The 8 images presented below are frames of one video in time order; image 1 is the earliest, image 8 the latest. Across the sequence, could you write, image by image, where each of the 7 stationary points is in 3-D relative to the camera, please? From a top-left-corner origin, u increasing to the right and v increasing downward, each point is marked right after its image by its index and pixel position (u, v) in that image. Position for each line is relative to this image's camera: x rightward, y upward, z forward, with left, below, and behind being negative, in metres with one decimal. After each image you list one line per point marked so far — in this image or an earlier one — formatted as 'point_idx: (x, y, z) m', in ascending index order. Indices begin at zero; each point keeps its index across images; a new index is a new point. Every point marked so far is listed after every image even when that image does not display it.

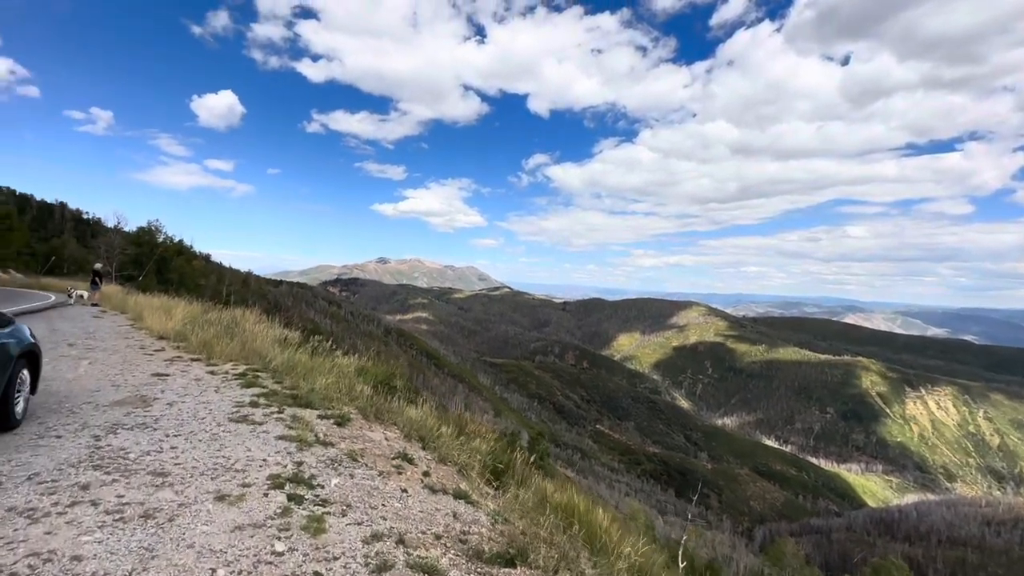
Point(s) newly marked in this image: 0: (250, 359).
0: (-4.7, -1.3, +8.4) m
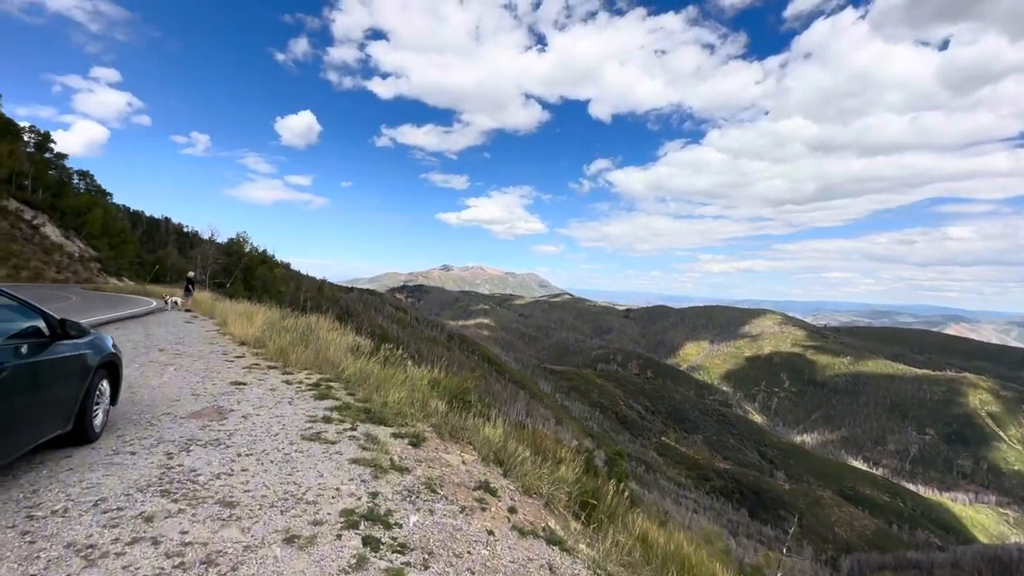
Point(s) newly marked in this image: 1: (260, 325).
0: (-3.3, -1.4, +8.2) m
1: (-6.1, -0.9, +11.4) m
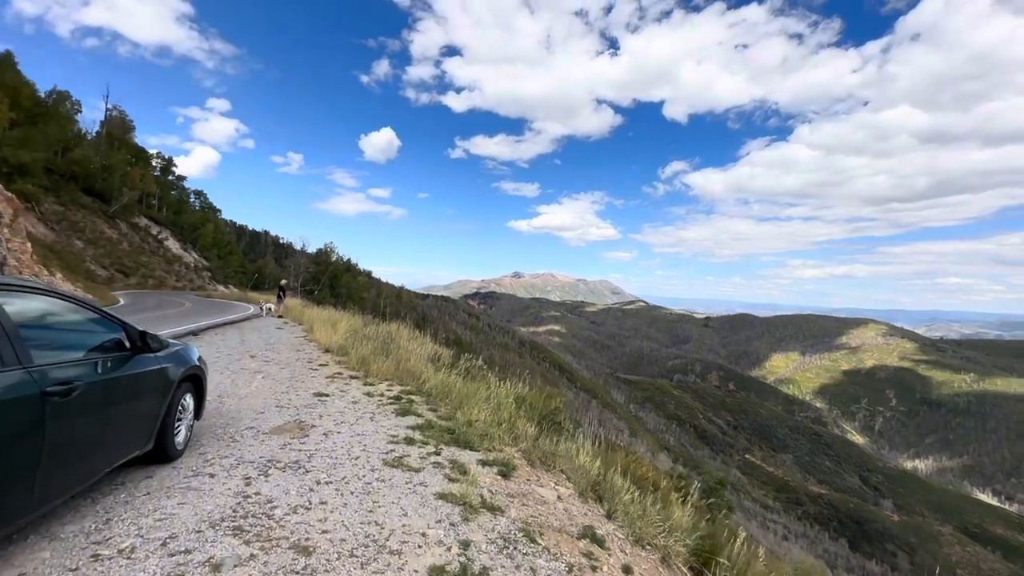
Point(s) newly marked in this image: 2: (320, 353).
0: (-1.8, -1.6, +7.9) m
1: (-4.1, -1.1, +11.5) m
2: (-4.3, -1.5, +10.5) m
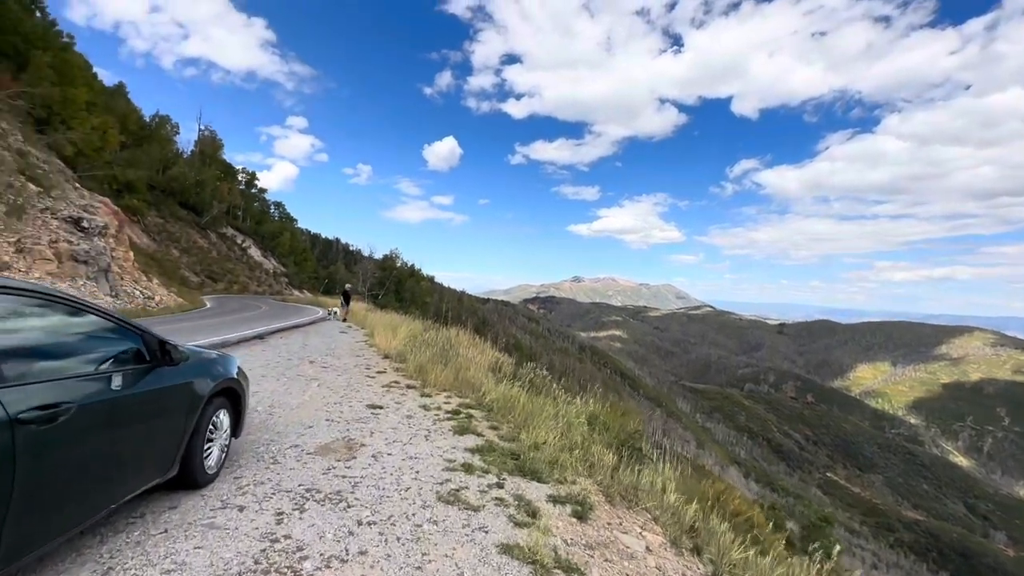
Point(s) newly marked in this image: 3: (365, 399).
0: (-0.7, -1.6, +7.3) m
1: (-2.6, -1.2, +11.1) m
2: (-2.9, -1.5, +10.2) m
3: (-2.0, -1.5, +6.5) m
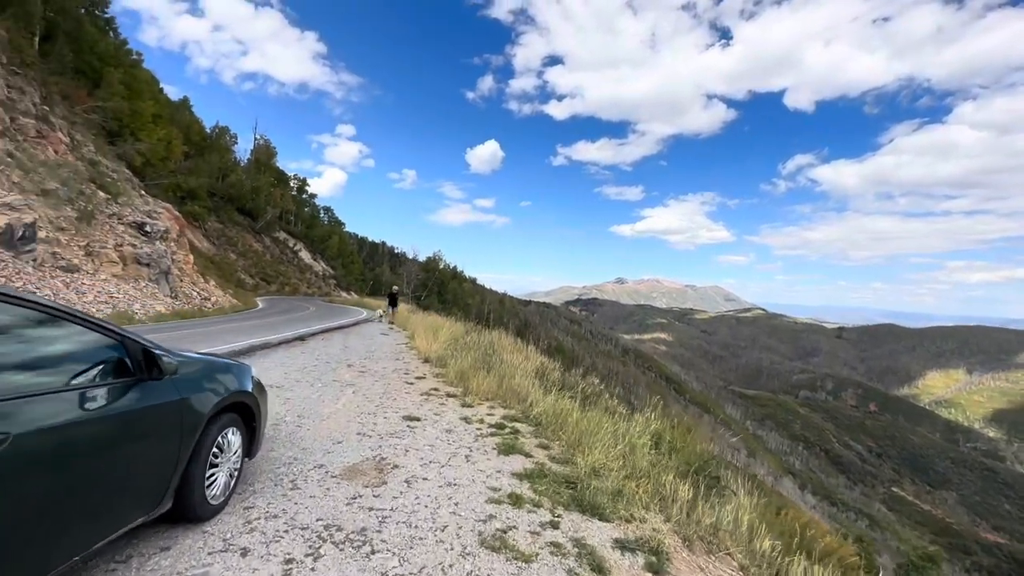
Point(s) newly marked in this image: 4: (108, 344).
0: (0.0, -1.6, +6.6) m
1: (-1.6, -1.2, +10.6) m
2: (-1.9, -1.5, +9.7) m
3: (-1.4, -1.5, +5.9) m
4: (-2.1, -0.3, +2.5) m
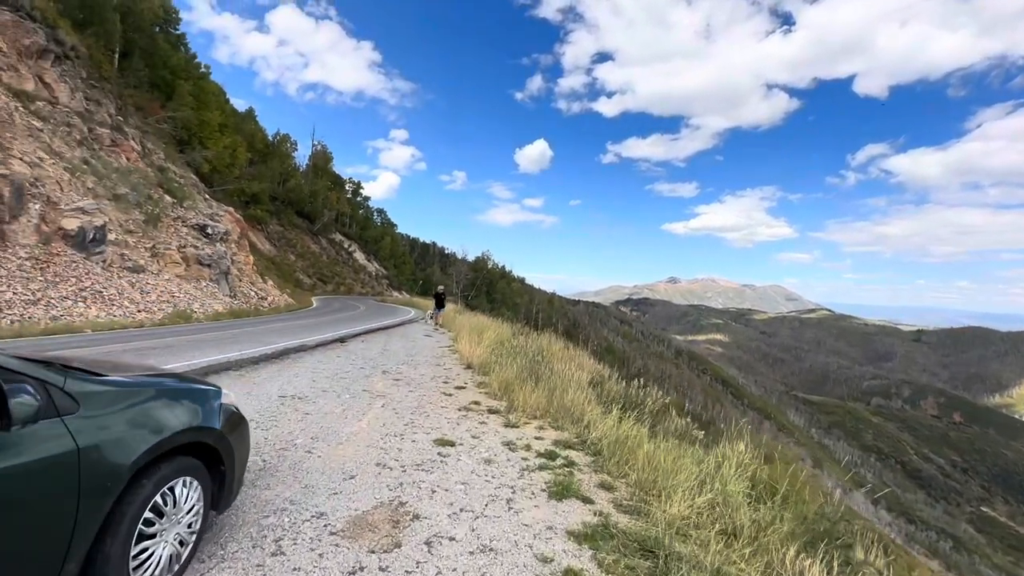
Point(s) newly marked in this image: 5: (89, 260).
0: (+0.6, -1.6, +5.6) m
1: (-0.5, -1.2, +9.7) m
2: (-1.0, -1.5, +8.8) m
3: (-0.8, -1.5, +5.0) m
4: (-1.9, -0.3, +1.7) m
5: (-17.5, +1.1, +19.4) m
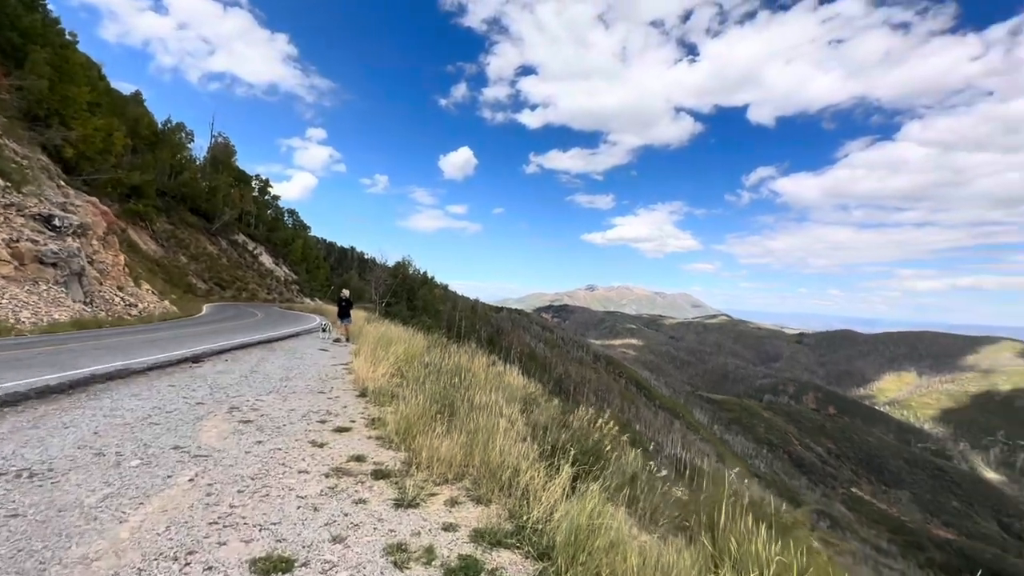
0: (-0.2, -1.6, +3.7) m
1: (-2.0, -1.2, +7.5) m
2: (-2.3, -1.6, +6.6) m
3: (-1.5, -1.5, +2.9) m
4: (-2.0, -0.2, -0.6) m
5: (-20.3, +1.1, +14.4) m
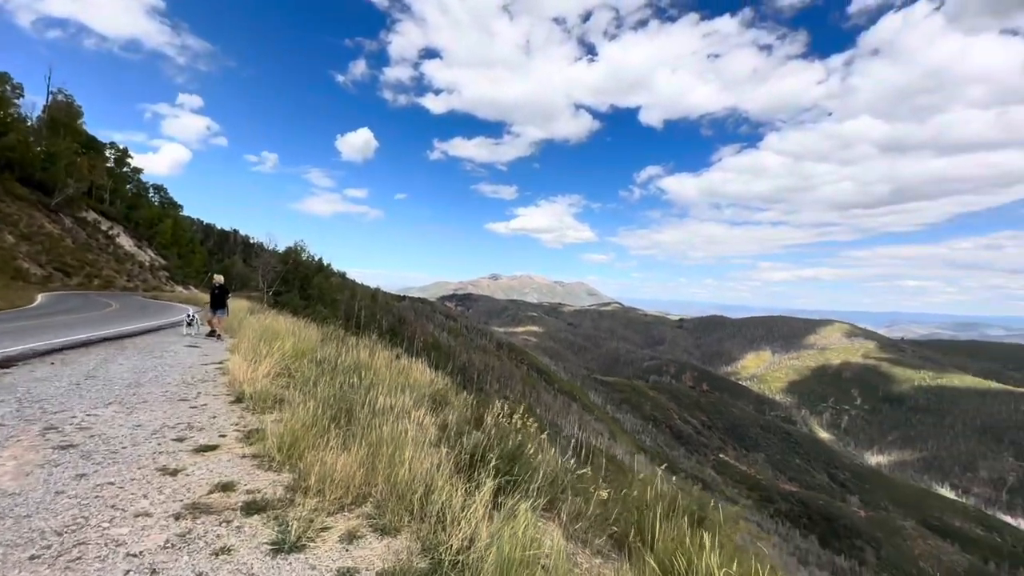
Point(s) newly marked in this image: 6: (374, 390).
0: (-0.8, -1.5, +3.0) m
1: (-3.3, -1.0, +6.5) m
2: (-3.4, -1.4, +5.5) m
3: (-1.9, -1.4, +2.0) m
4: (-1.7, -0.2, -1.5) m
5: (-22.6, +1.4, +9.4) m
6: (-1.5, -1.1, +5.3) m
